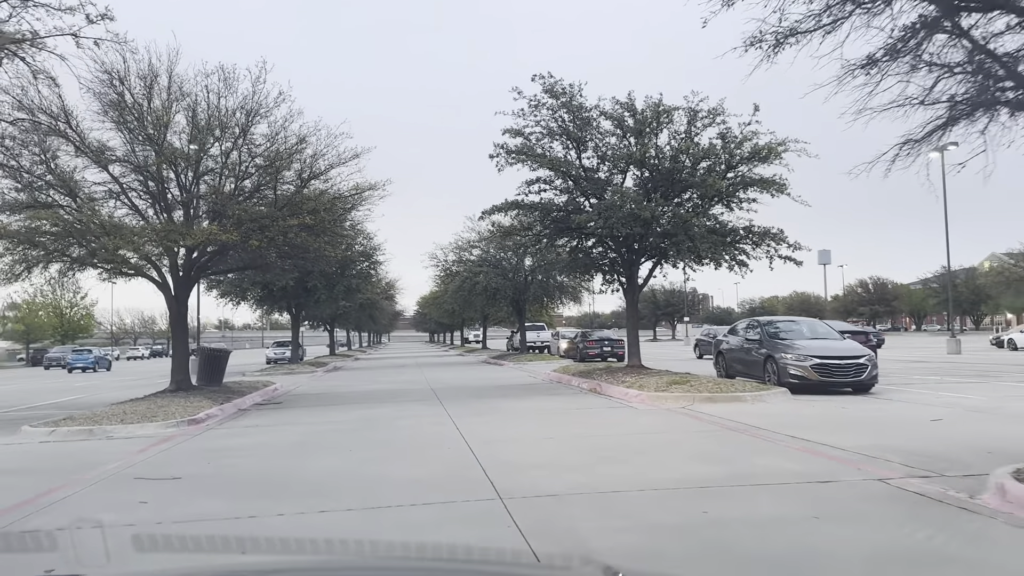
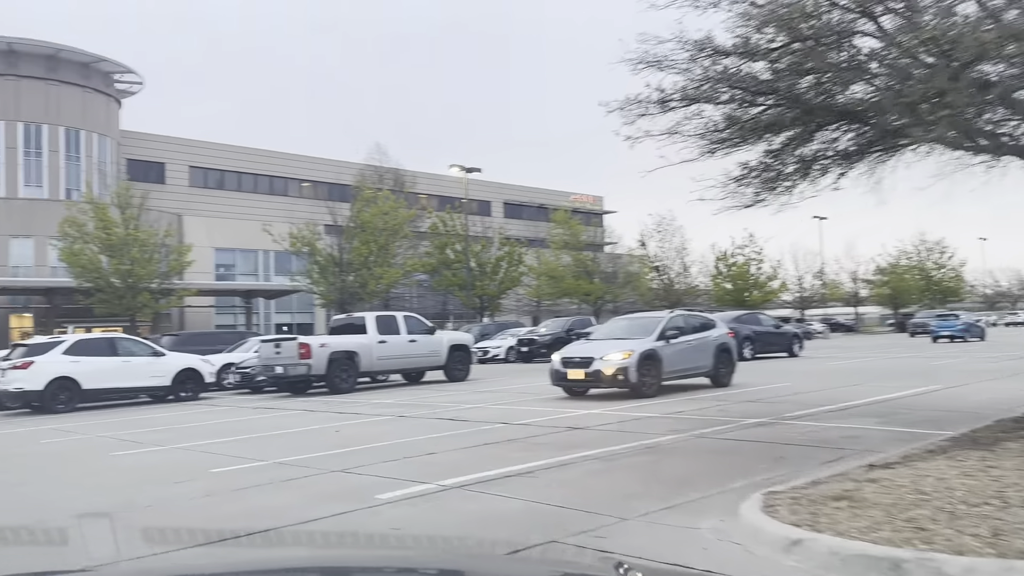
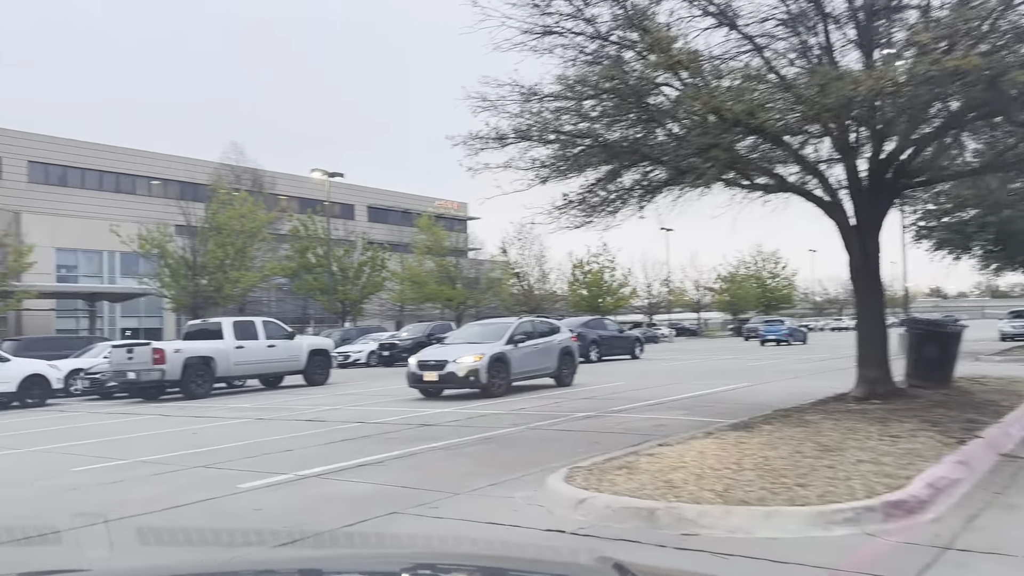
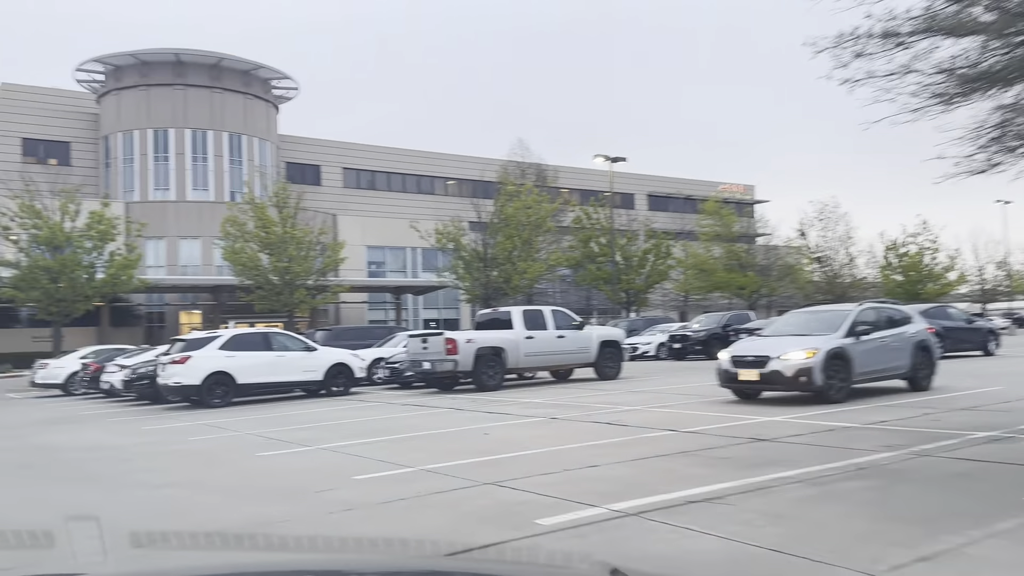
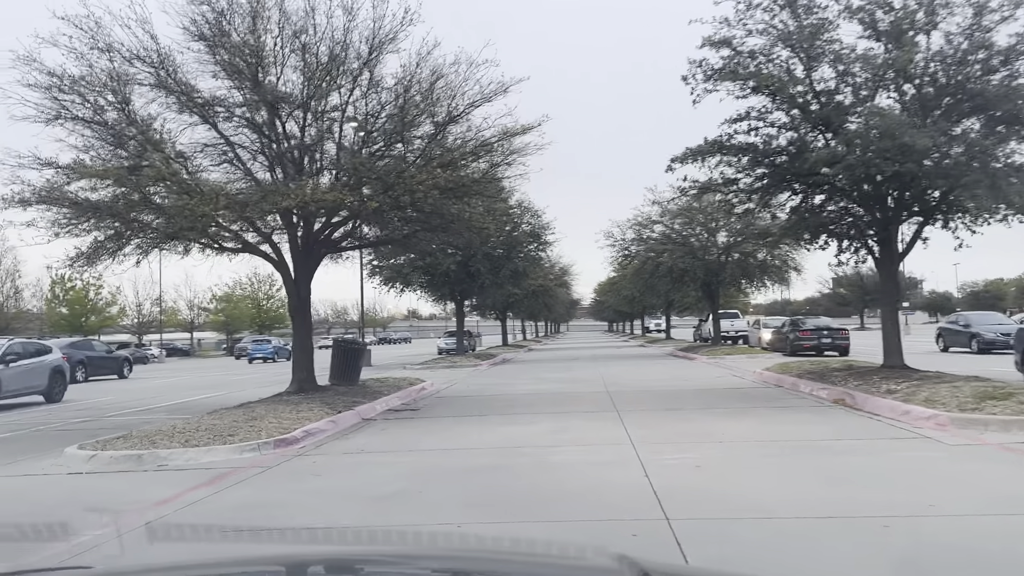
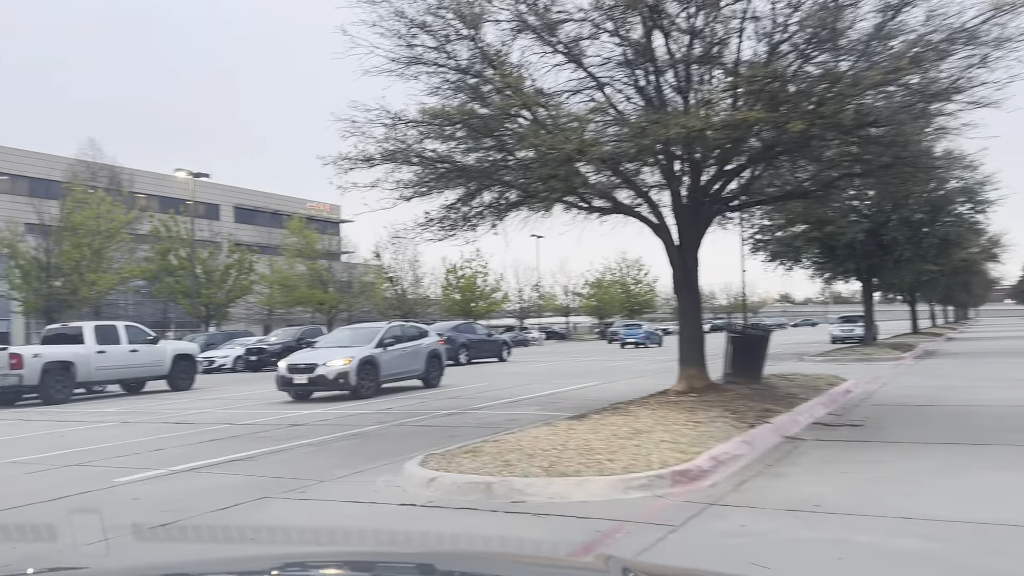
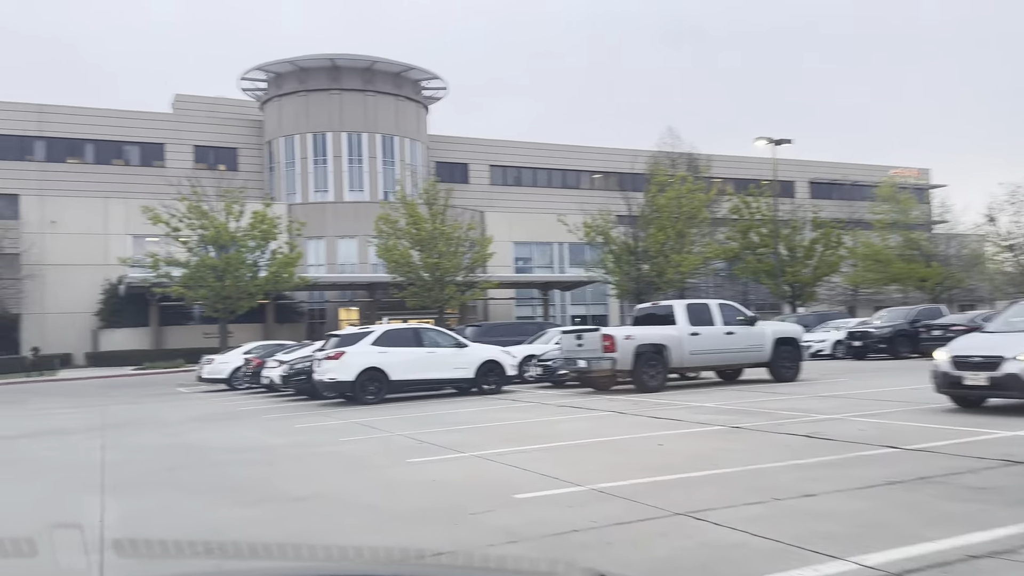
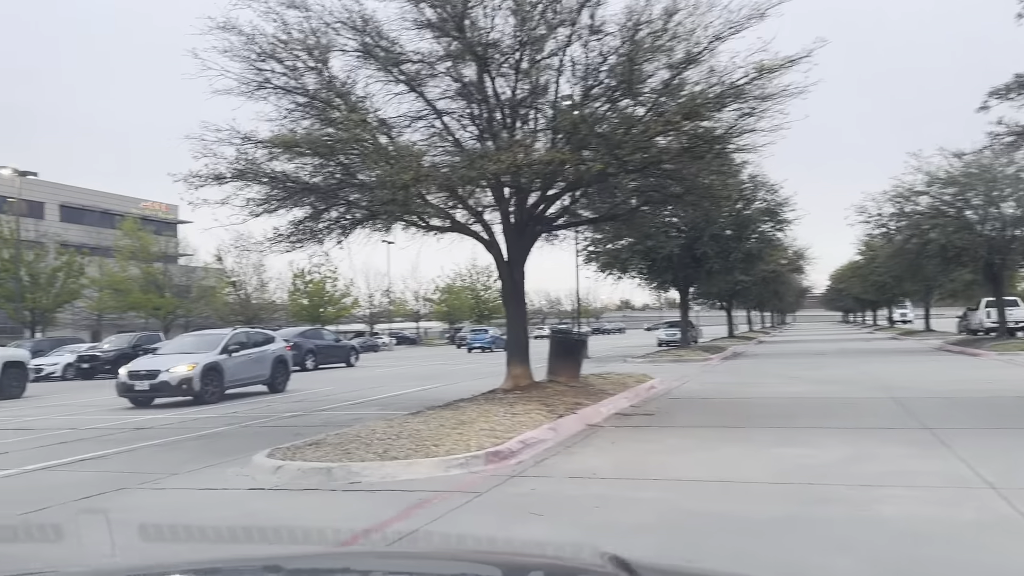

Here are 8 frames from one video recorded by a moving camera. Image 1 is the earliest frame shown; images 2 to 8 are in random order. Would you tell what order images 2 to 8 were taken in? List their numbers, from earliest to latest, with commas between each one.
5, 8, 6, 3, 2, 4, 7
